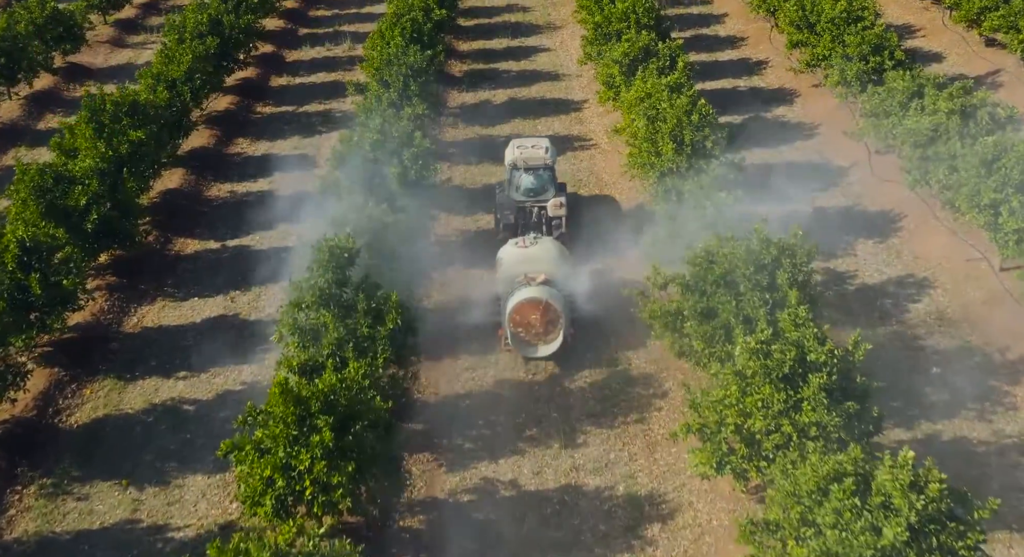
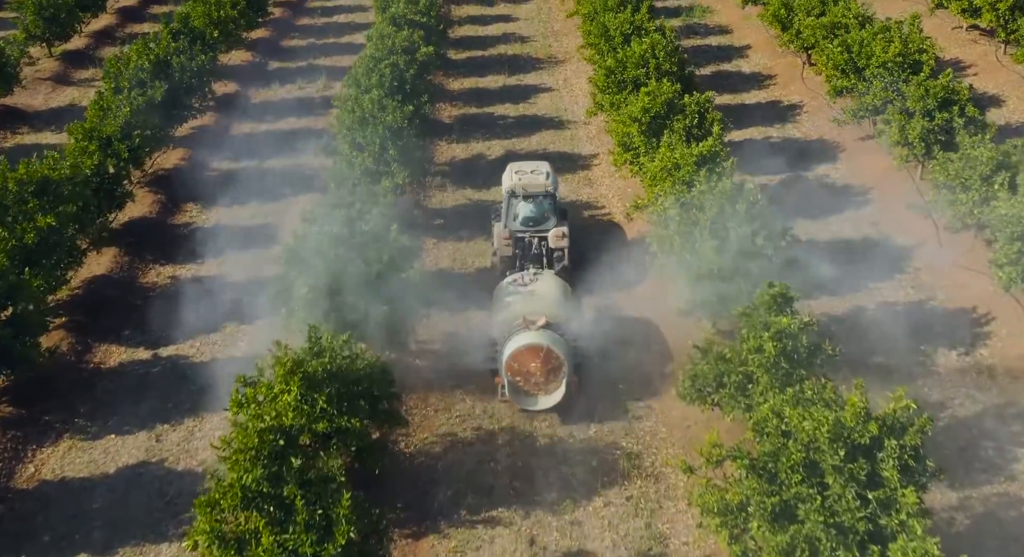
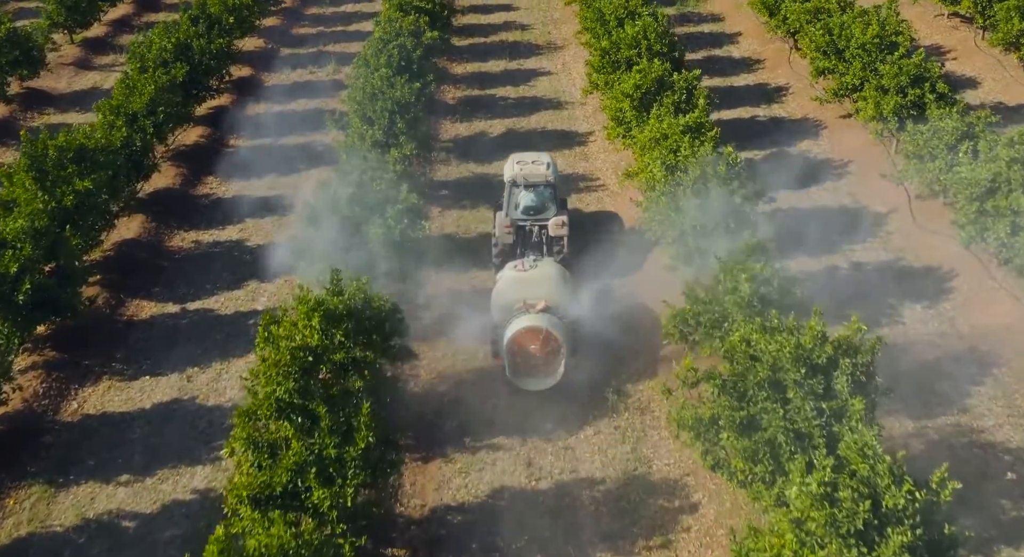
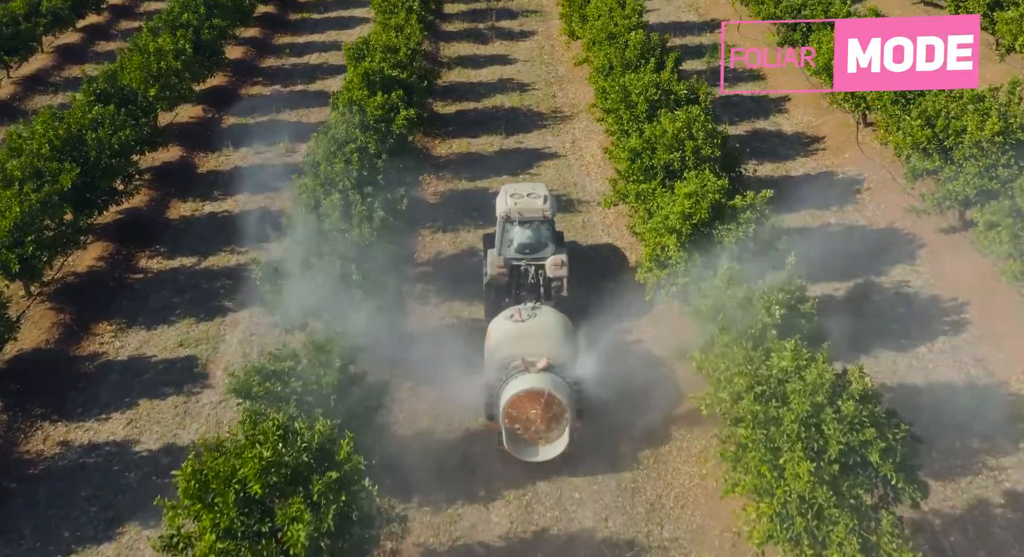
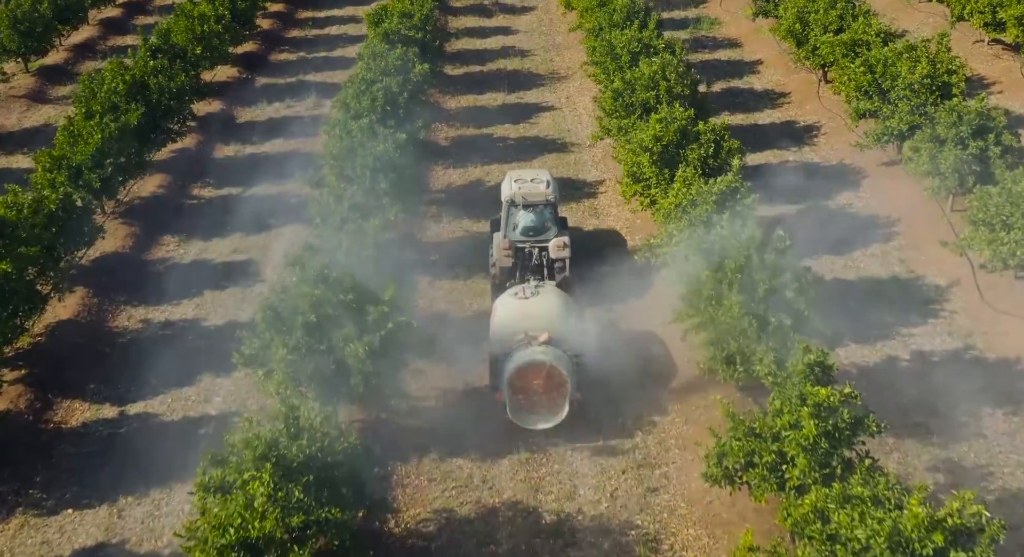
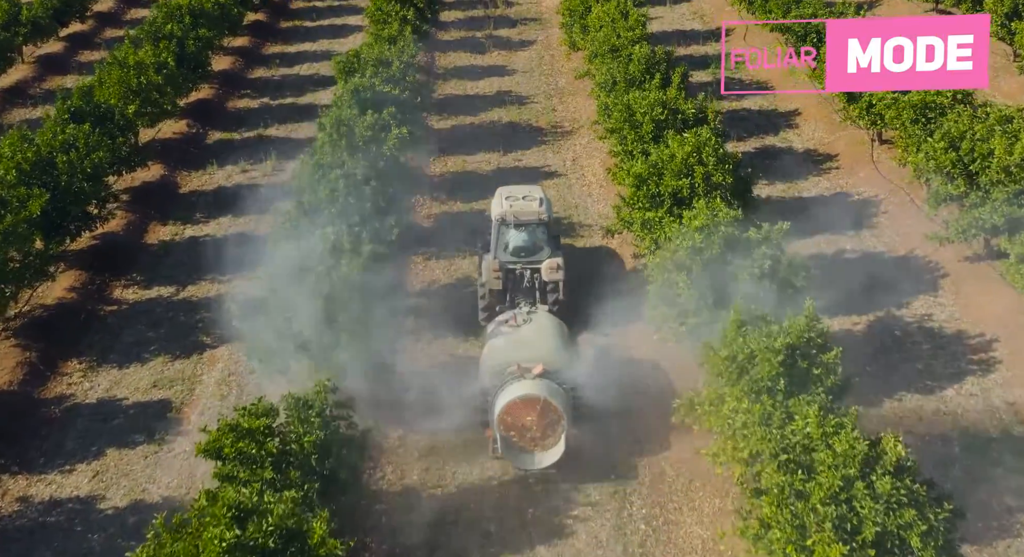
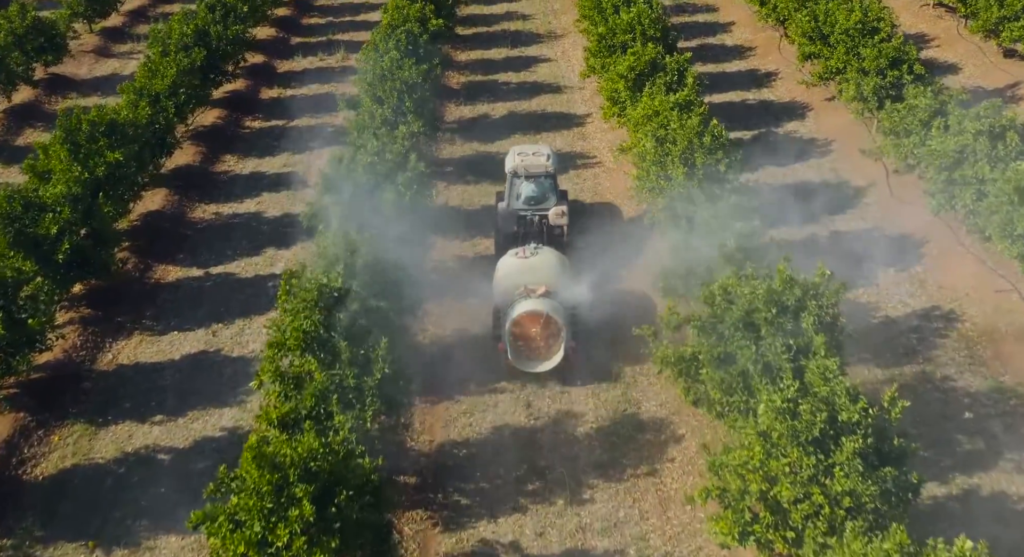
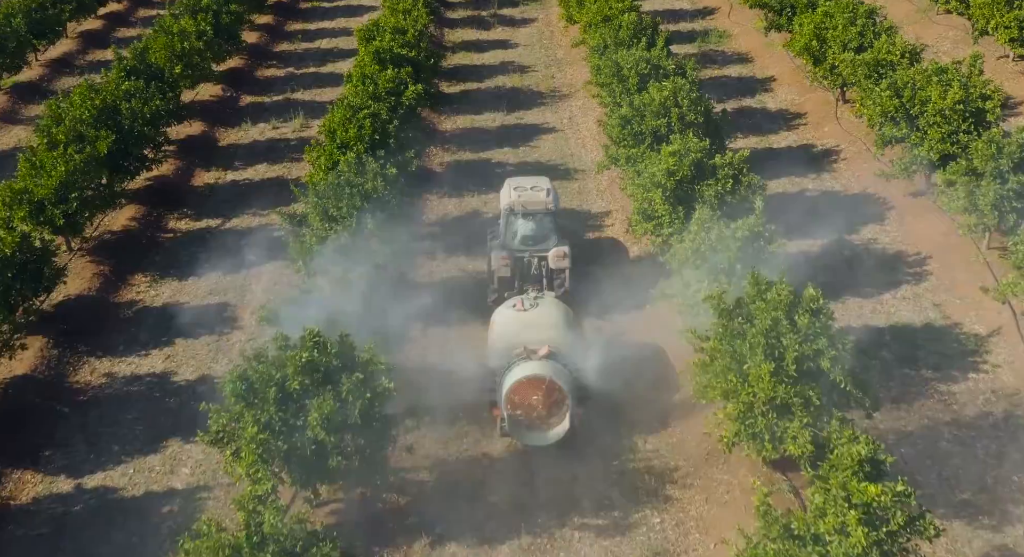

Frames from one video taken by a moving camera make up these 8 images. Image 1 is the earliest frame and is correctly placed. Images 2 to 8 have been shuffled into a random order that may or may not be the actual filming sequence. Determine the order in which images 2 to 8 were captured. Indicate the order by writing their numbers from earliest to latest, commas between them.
7, 3, 2, 5, 8, 4, 6
